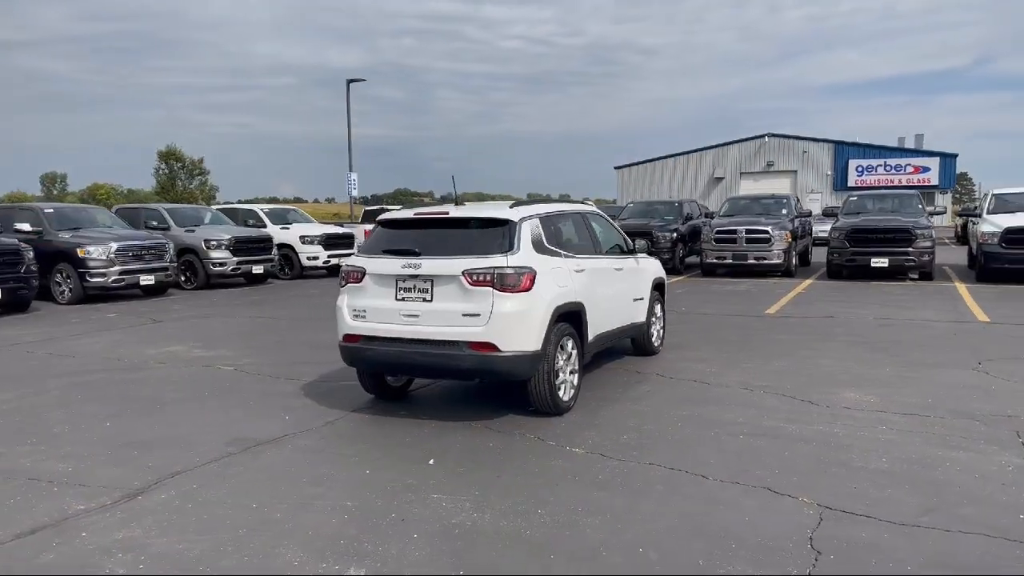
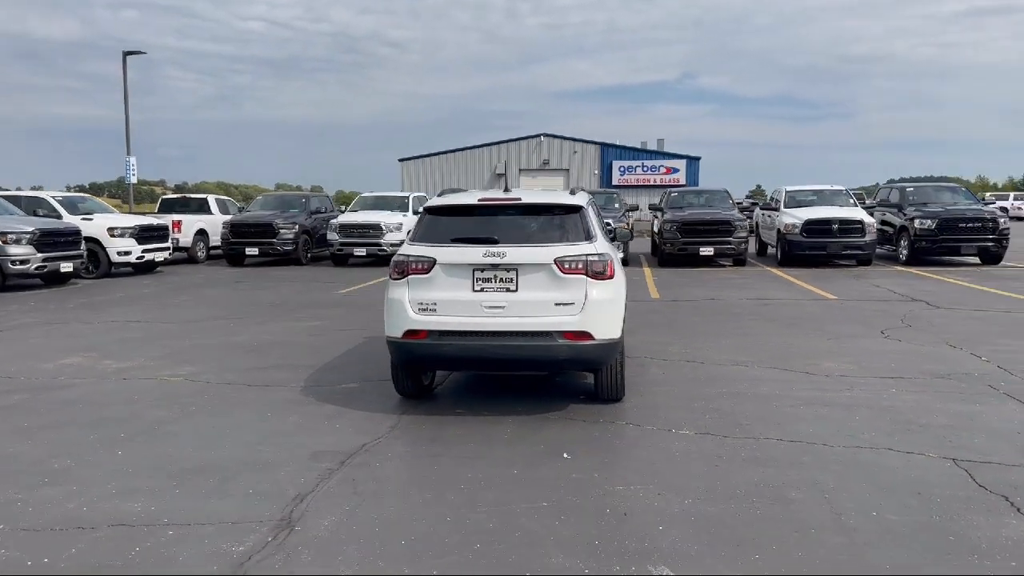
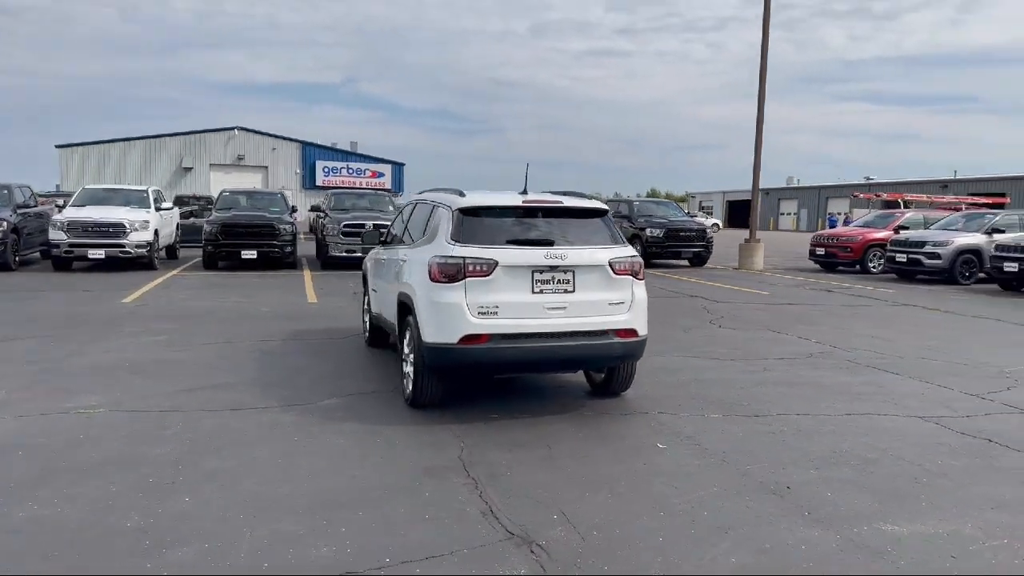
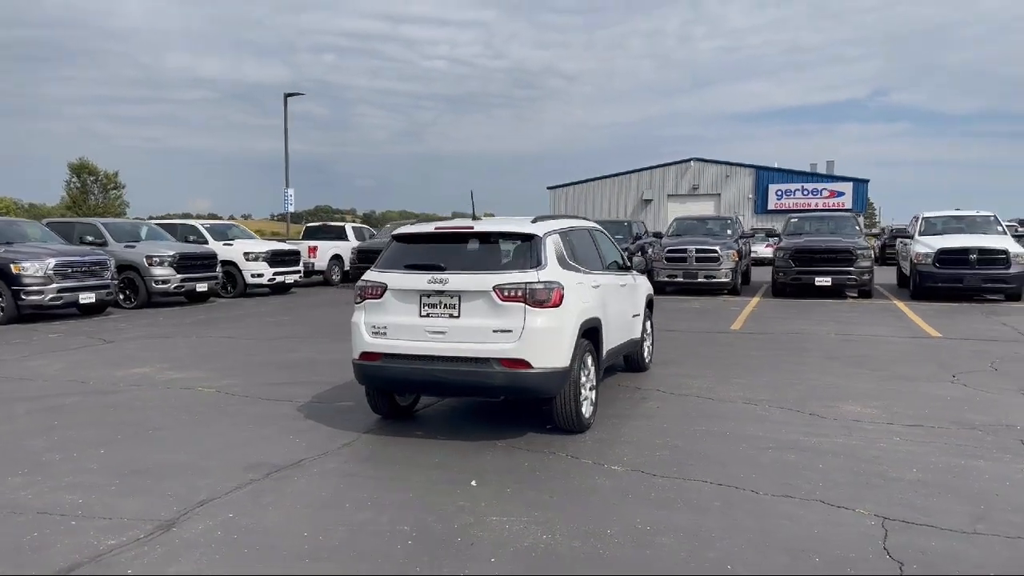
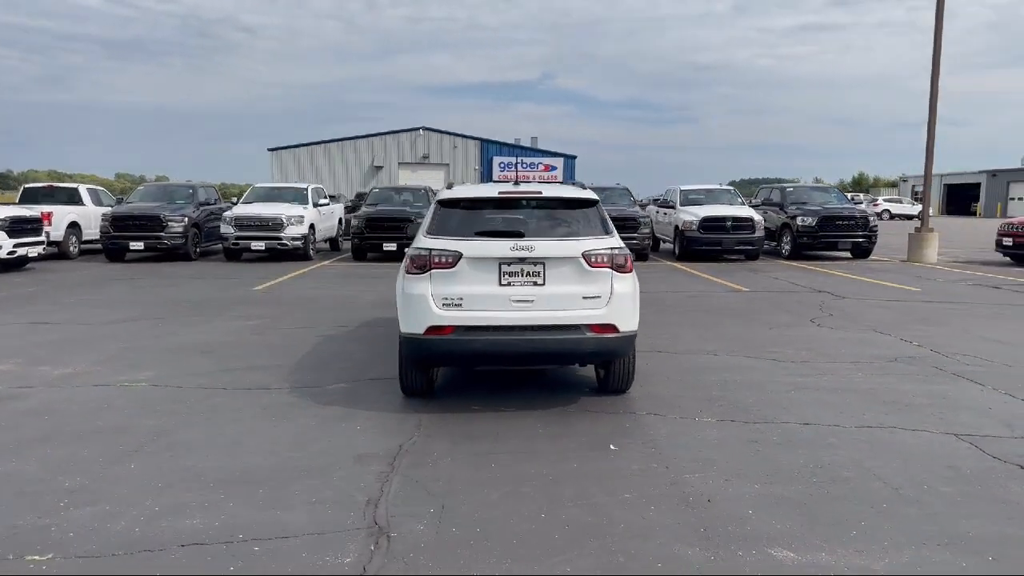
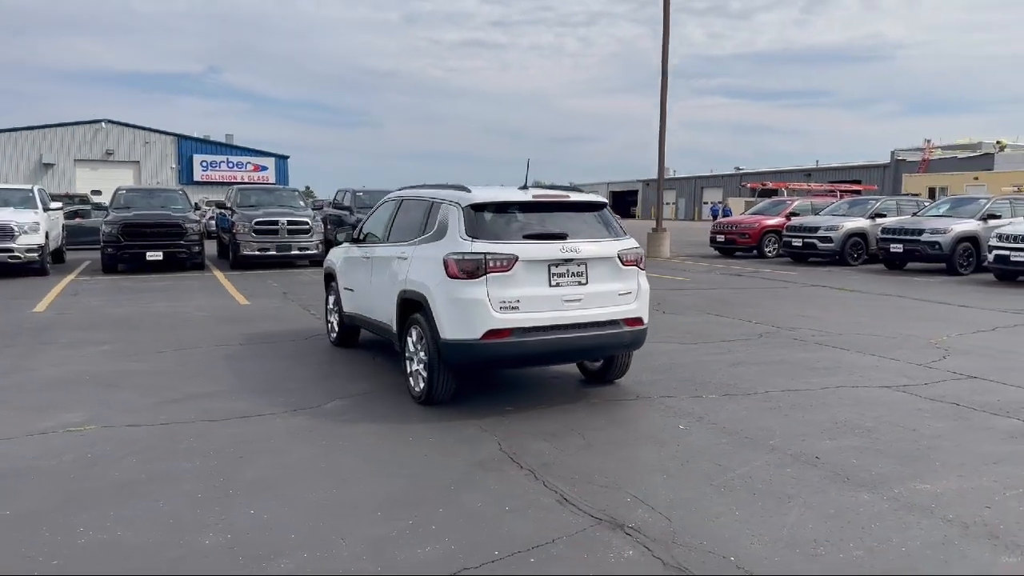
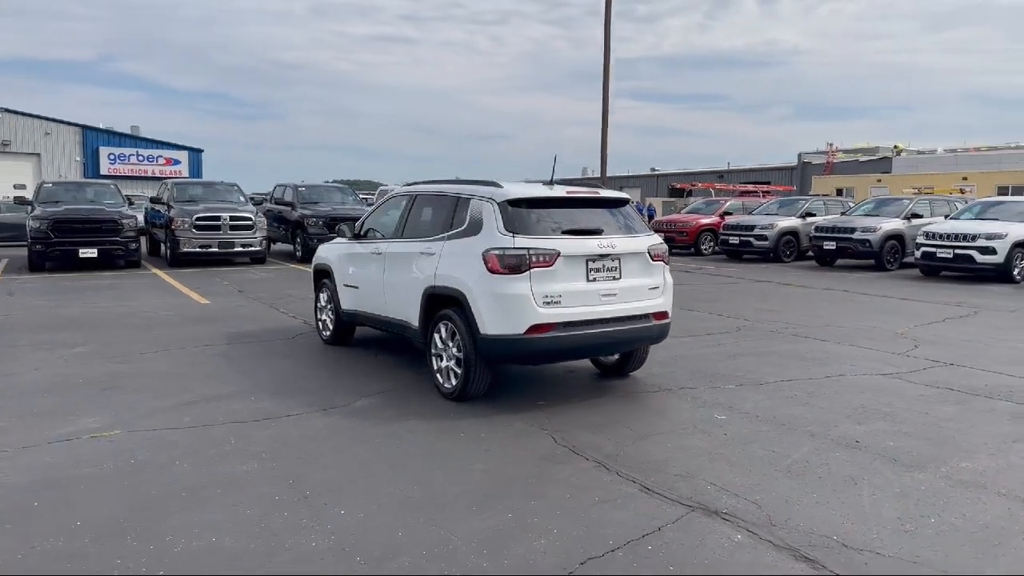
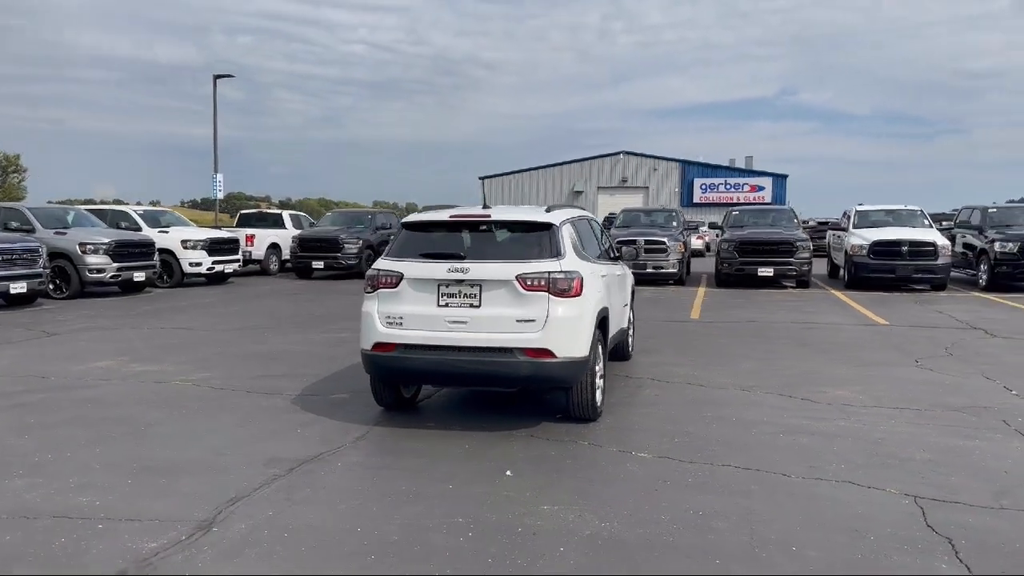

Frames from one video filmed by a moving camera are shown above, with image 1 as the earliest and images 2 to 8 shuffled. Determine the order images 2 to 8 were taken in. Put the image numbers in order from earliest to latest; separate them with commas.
4, 8, 2, 5, 3, 6, 7
